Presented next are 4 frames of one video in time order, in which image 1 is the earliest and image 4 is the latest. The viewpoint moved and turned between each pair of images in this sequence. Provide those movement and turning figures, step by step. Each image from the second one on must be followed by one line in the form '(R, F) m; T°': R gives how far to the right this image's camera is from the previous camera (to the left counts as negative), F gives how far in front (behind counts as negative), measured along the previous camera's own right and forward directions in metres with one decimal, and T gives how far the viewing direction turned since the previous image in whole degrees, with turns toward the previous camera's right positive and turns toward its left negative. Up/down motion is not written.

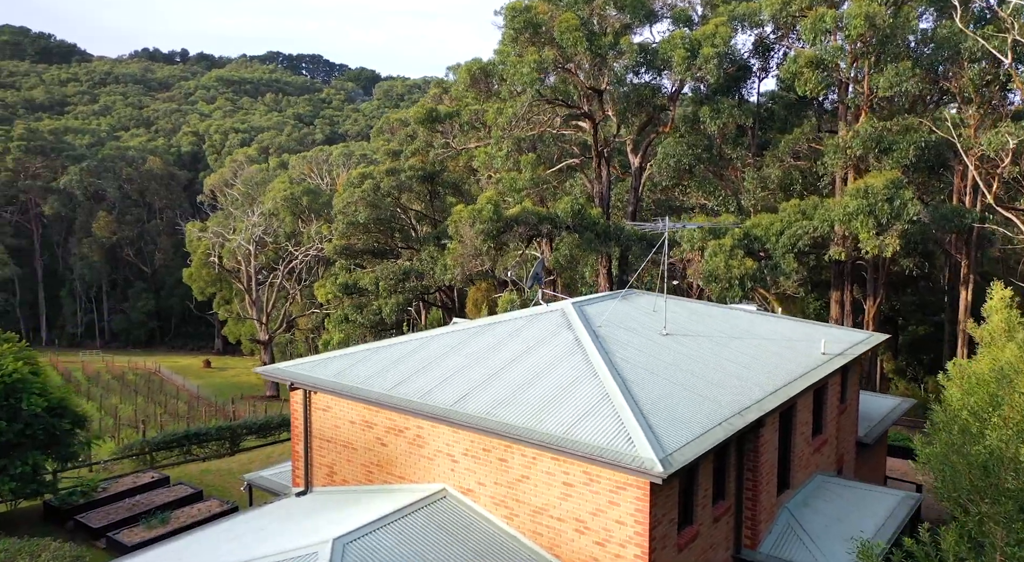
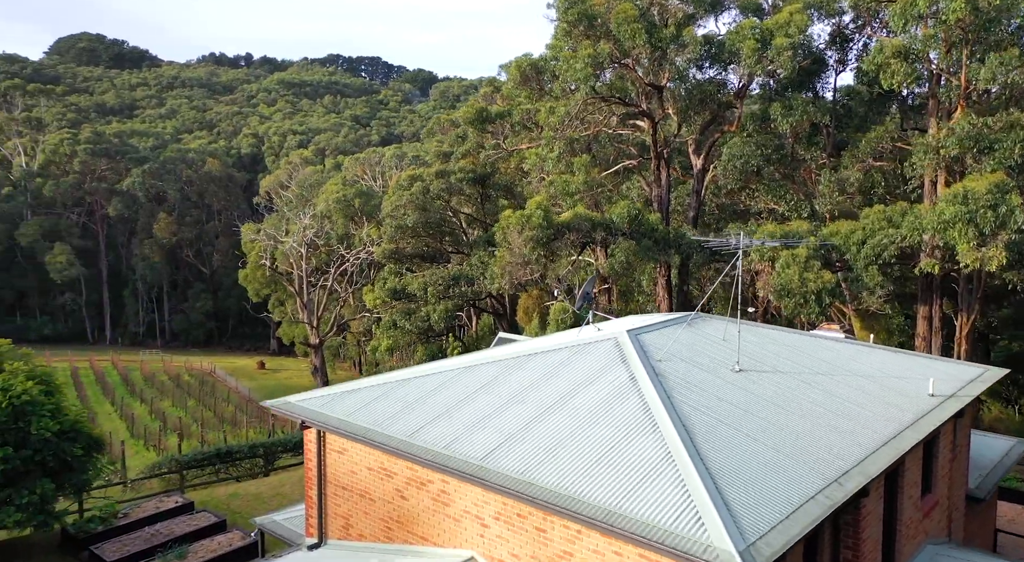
(+0.1, +1.8) m; -4°
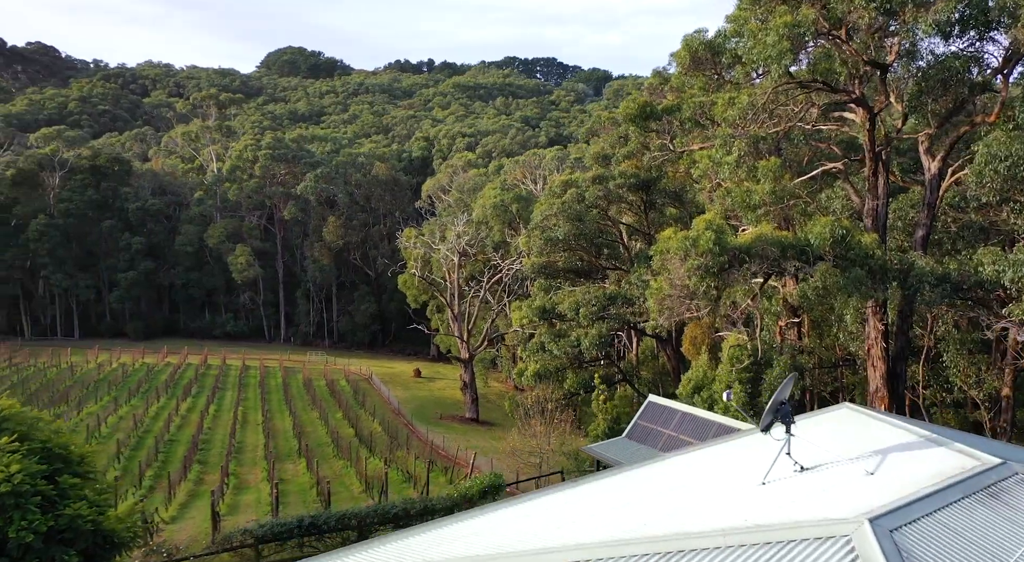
(+0.2, +5.4) m; -11°
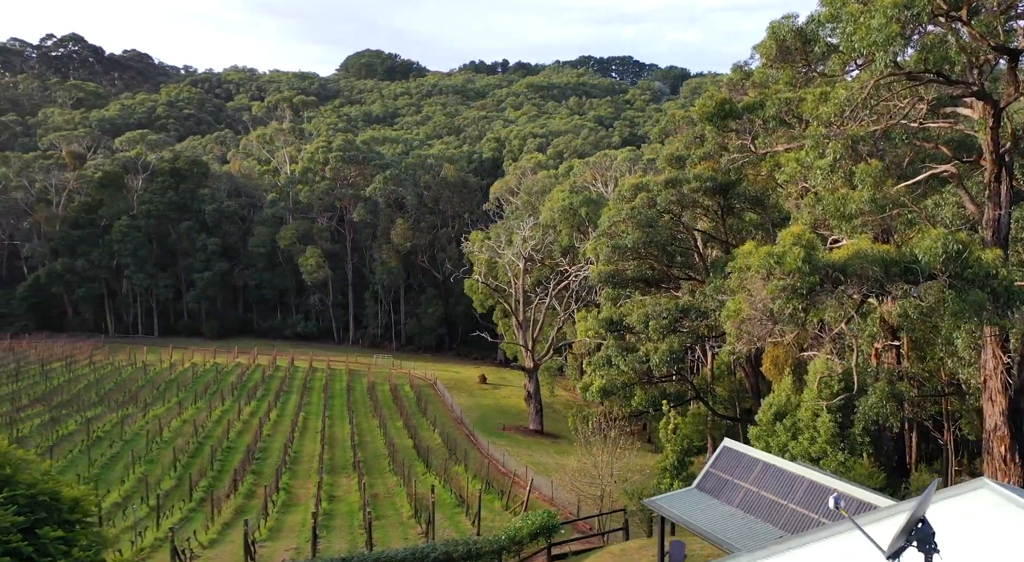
(+0.2, +2.2) m; -4°
